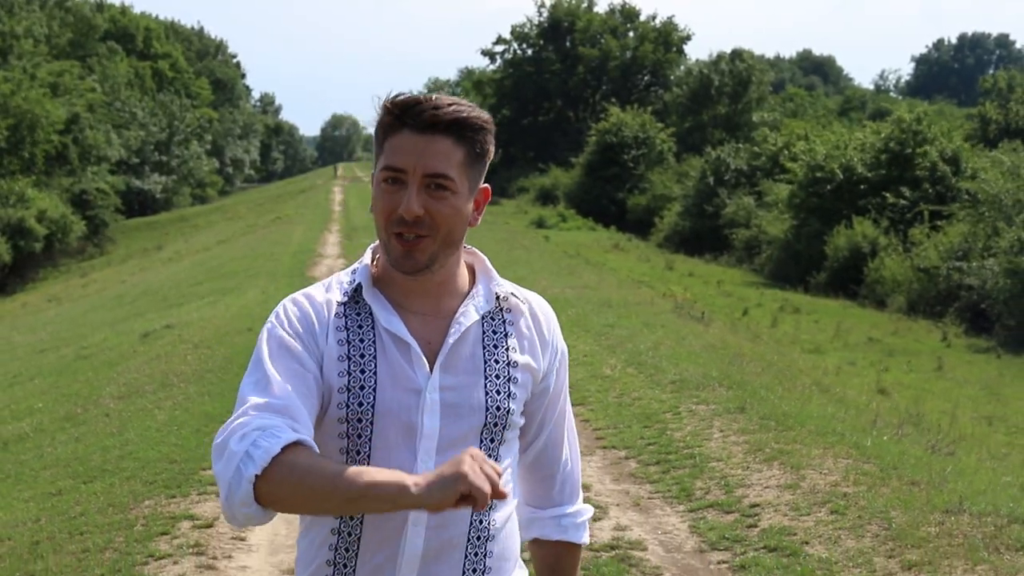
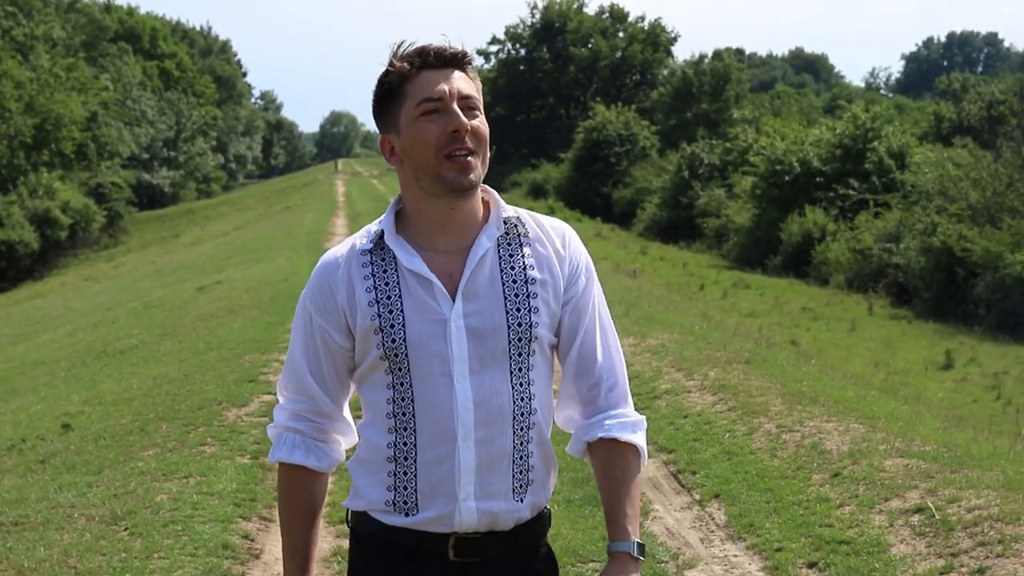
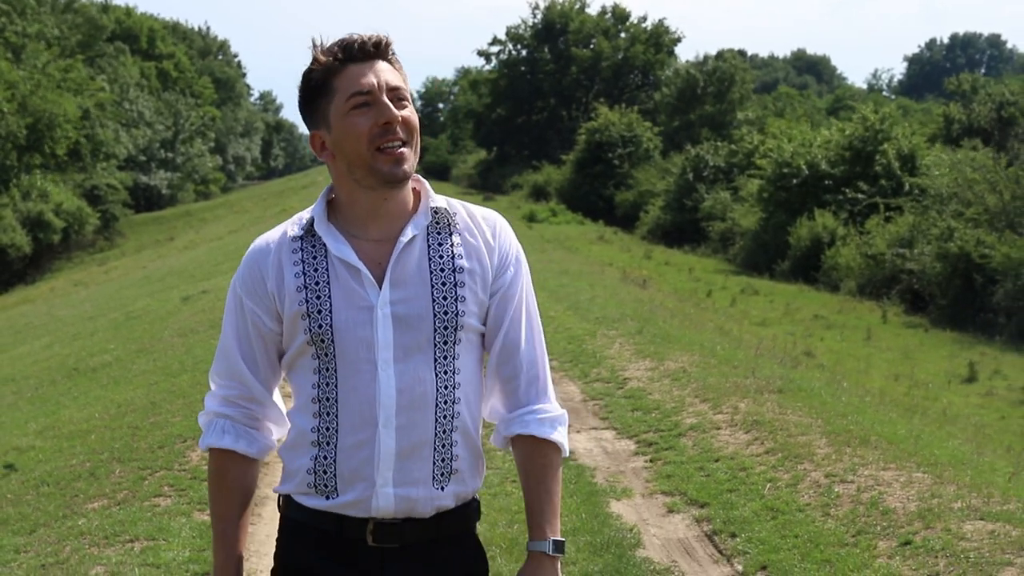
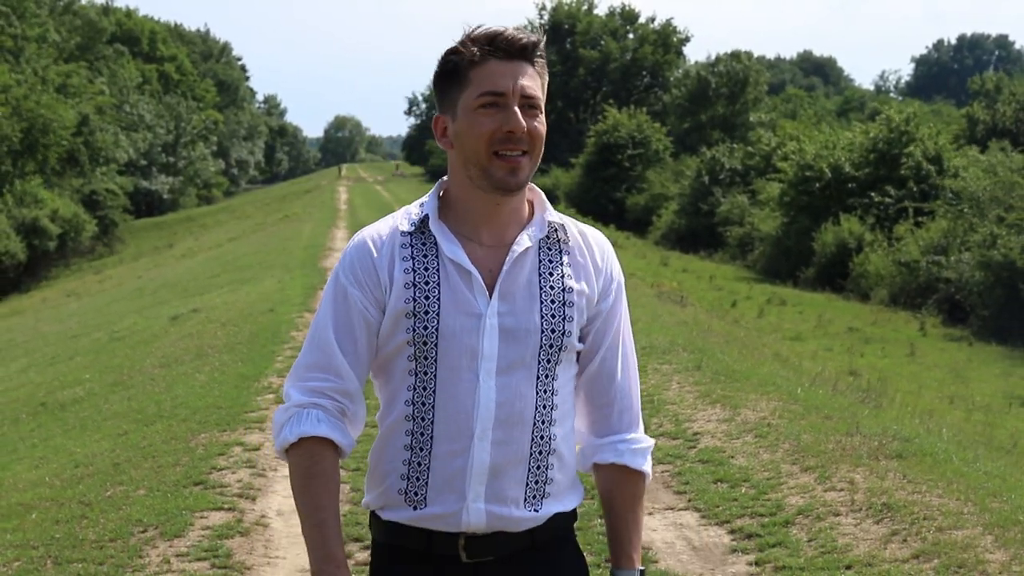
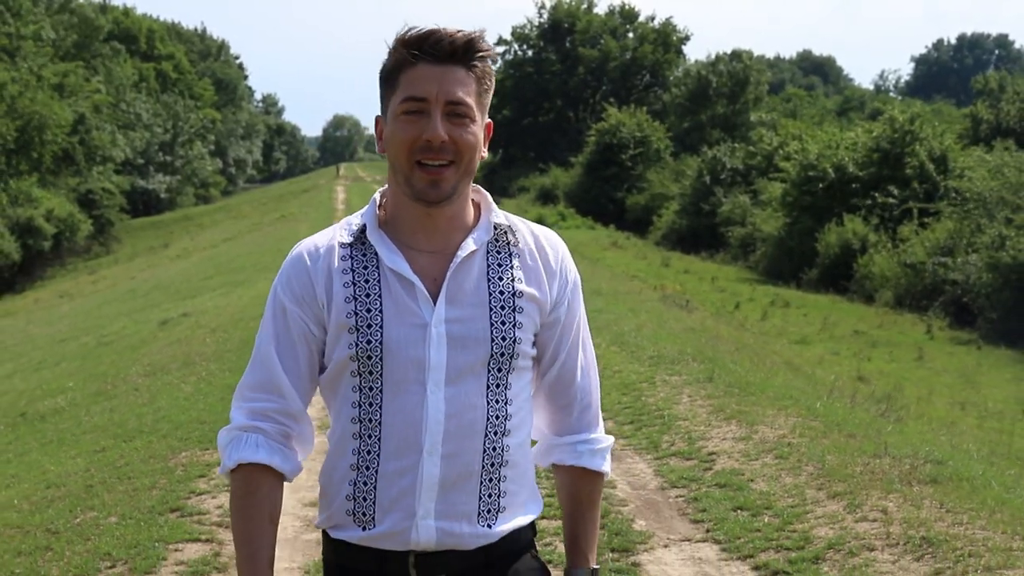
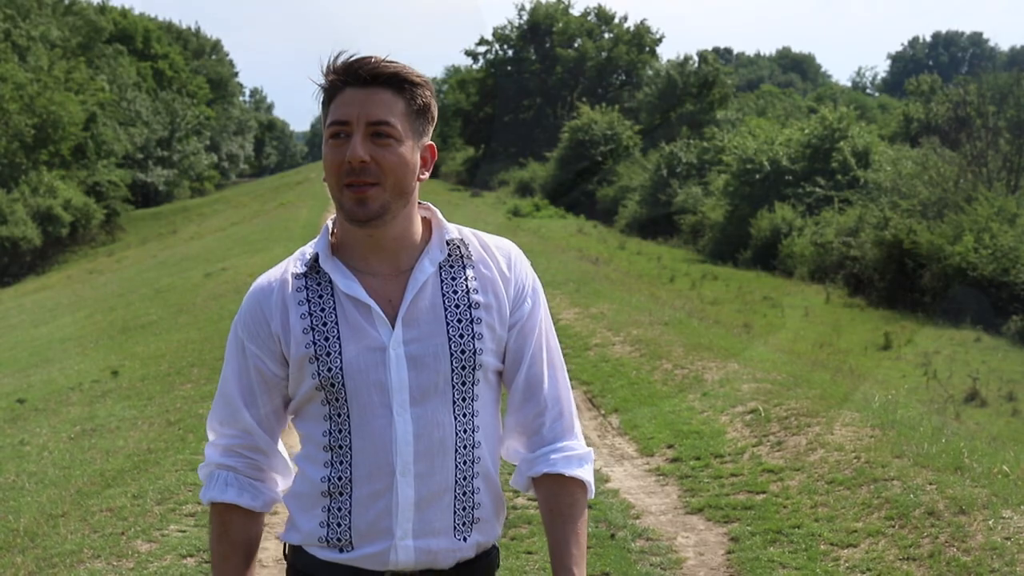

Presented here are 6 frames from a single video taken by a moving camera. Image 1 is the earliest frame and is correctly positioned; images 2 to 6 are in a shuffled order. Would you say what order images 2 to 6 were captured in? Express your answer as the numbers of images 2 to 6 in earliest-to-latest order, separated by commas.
5, 4, 3, 2, 6
